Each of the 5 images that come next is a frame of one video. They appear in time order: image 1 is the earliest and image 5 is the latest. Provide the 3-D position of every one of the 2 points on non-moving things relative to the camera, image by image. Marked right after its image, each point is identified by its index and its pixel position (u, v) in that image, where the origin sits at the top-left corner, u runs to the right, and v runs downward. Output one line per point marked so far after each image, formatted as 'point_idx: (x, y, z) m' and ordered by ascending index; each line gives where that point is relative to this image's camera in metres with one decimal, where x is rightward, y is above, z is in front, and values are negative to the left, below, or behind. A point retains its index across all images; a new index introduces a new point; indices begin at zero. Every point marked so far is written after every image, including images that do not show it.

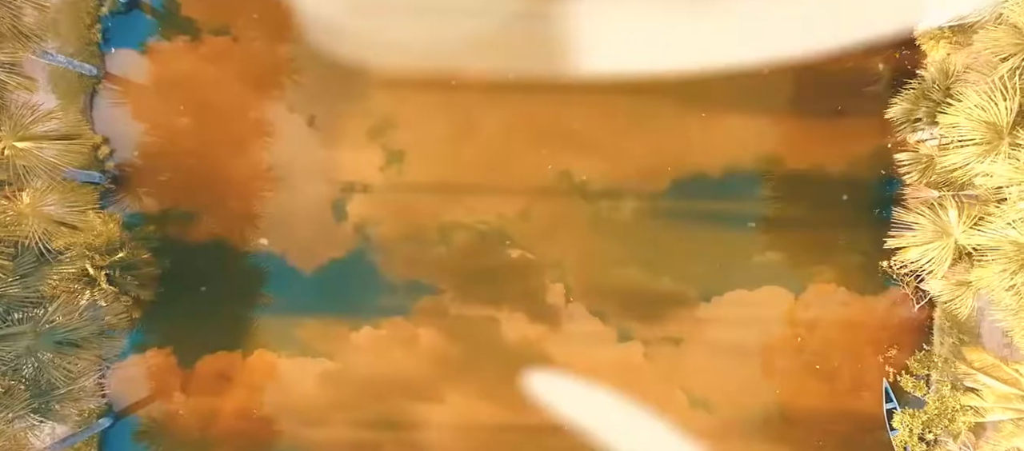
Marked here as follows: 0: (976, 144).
0: (+3.3, +0.6, +6.2) m
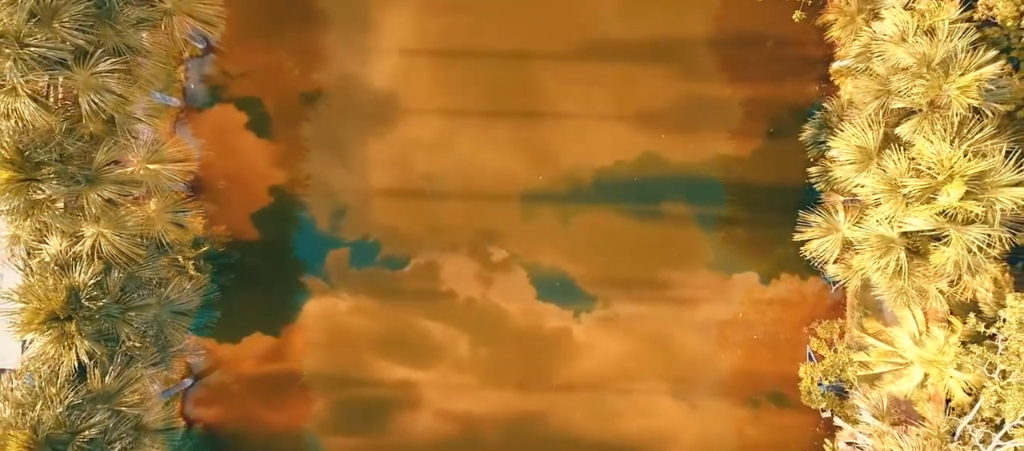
0: (+3.3, +0.6, +8.3) m
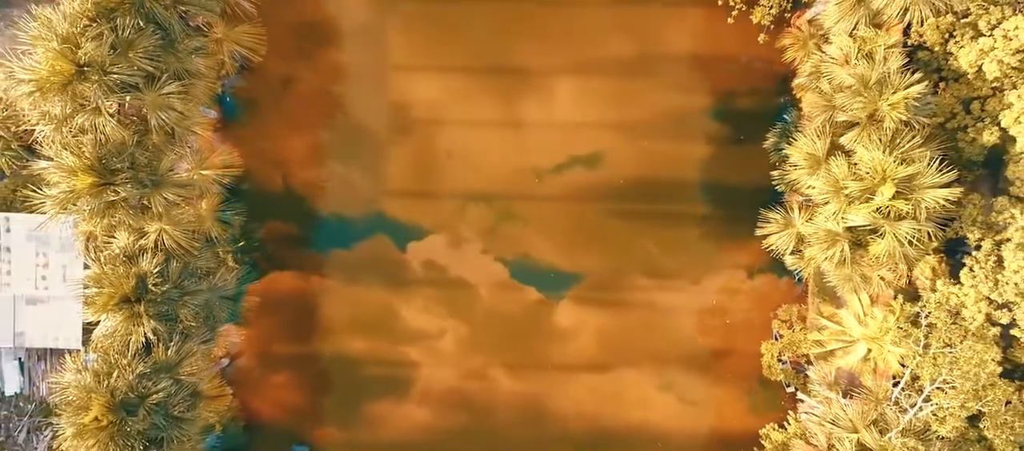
0: (+3.3, +0.6, +9.7) m
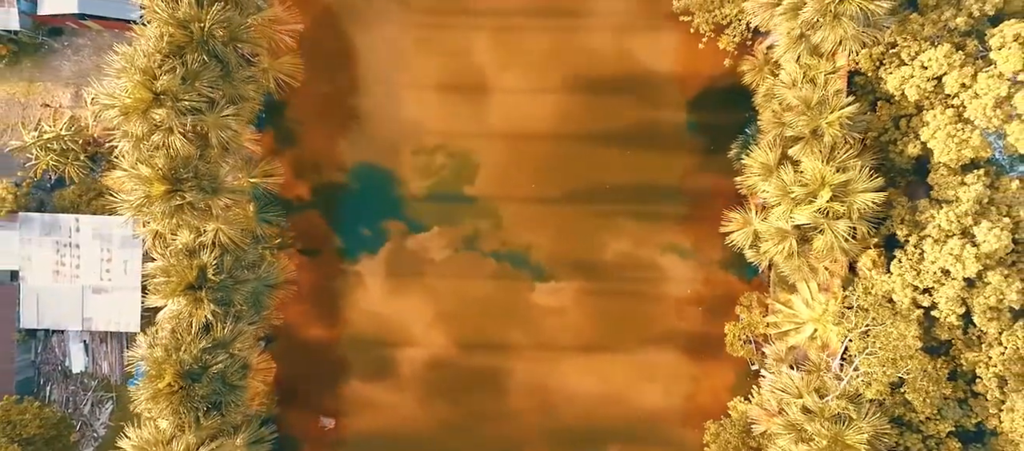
0: (+3.3, +0.7, +11.4) m
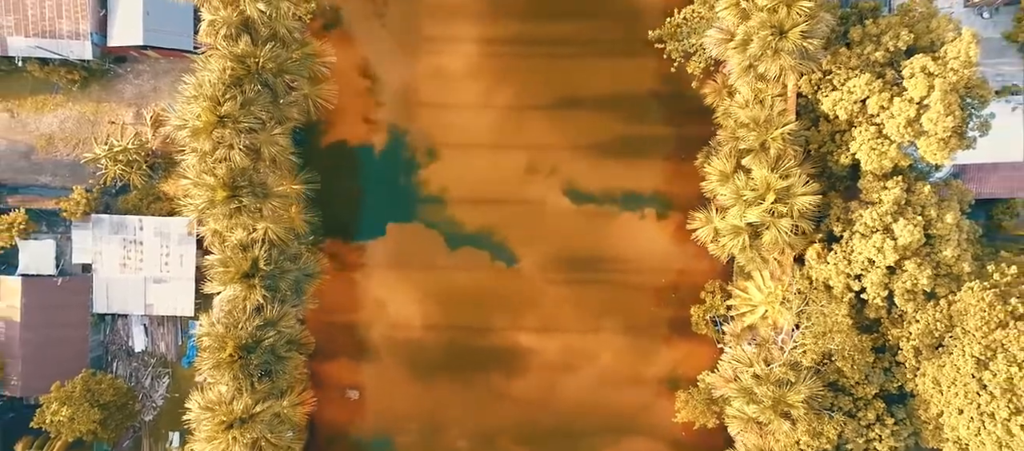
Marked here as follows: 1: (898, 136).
0: (+3.3, +0.7, +13.6) m
1: (+5.6, +1.3, +12.5) m
